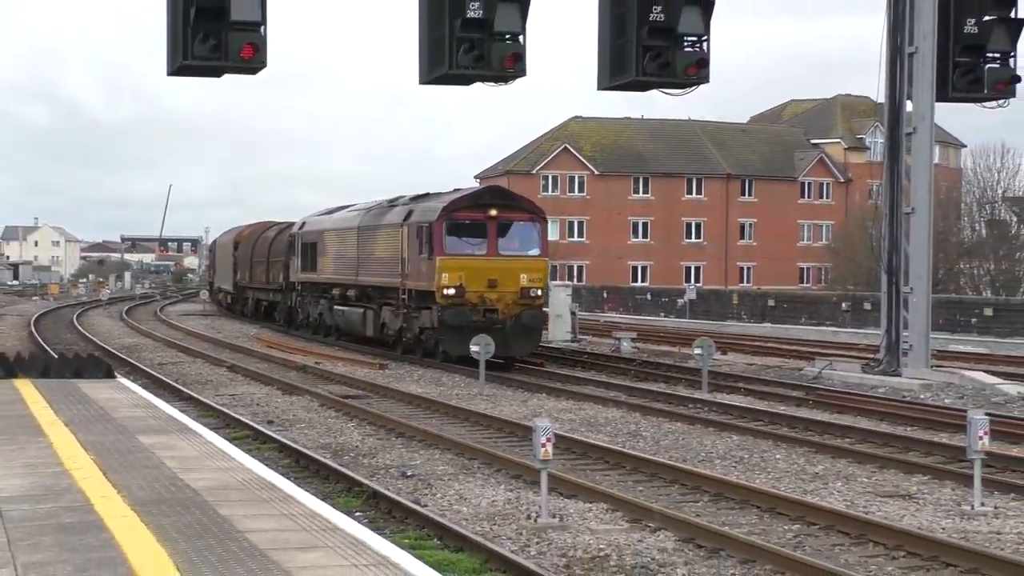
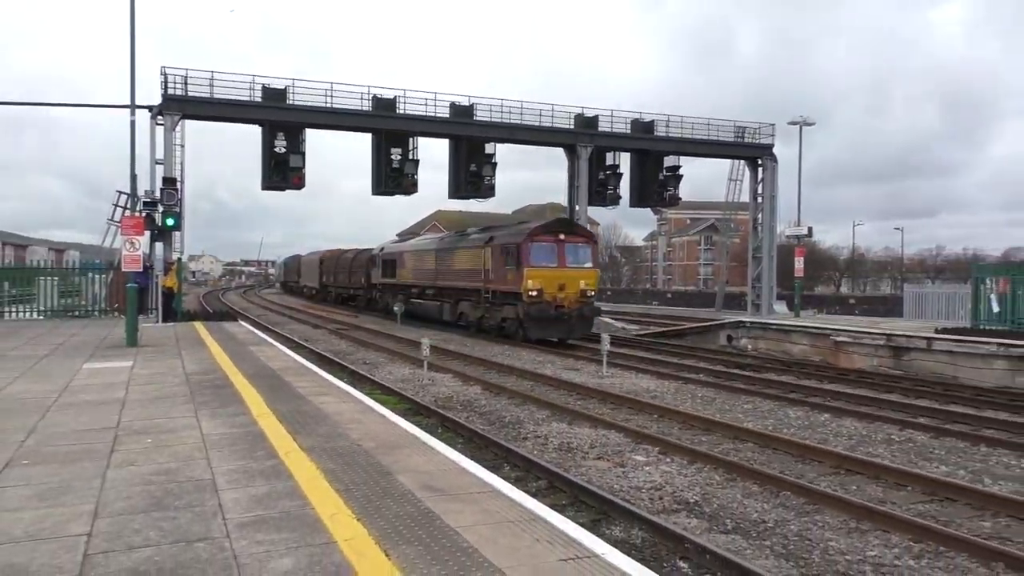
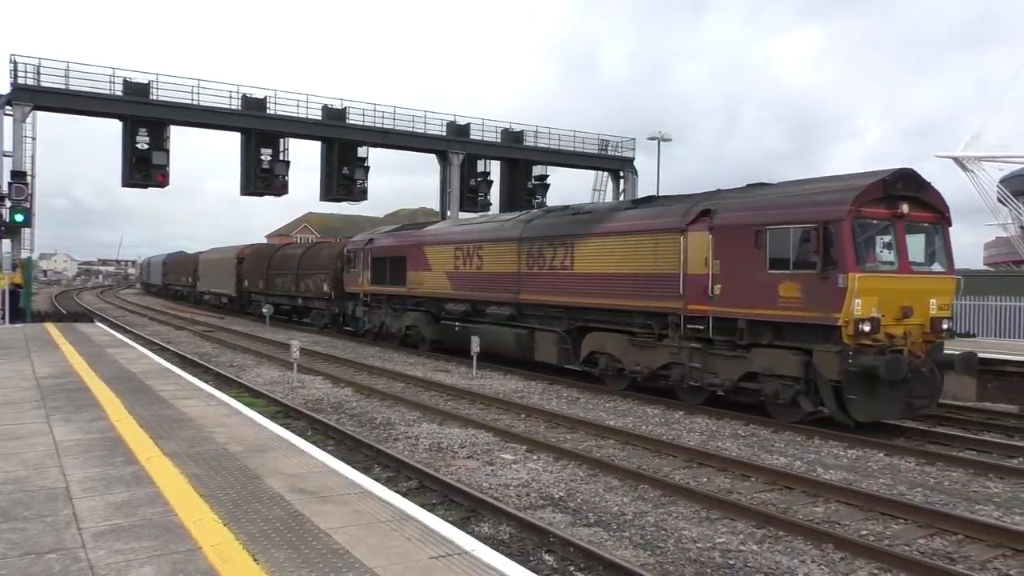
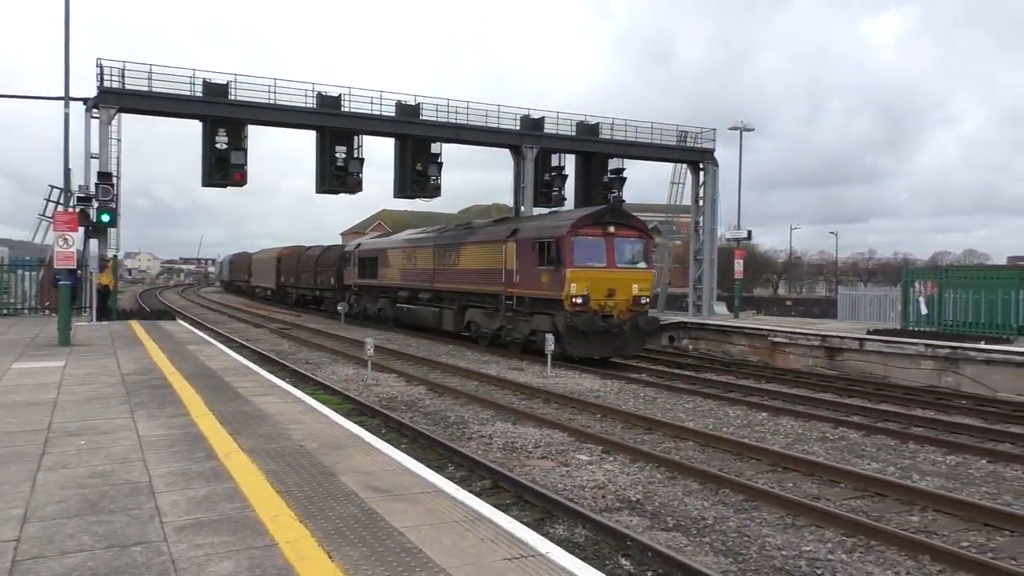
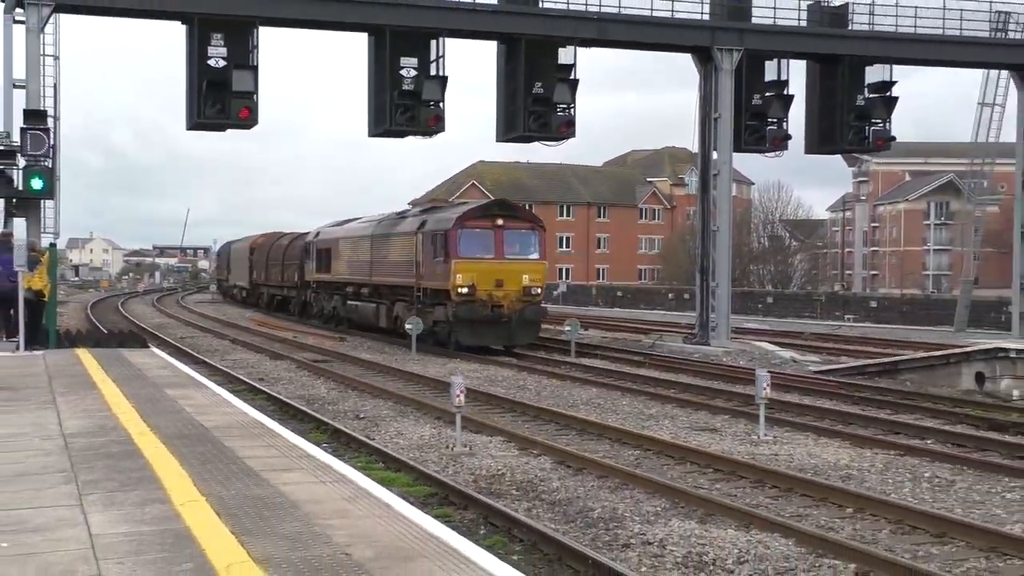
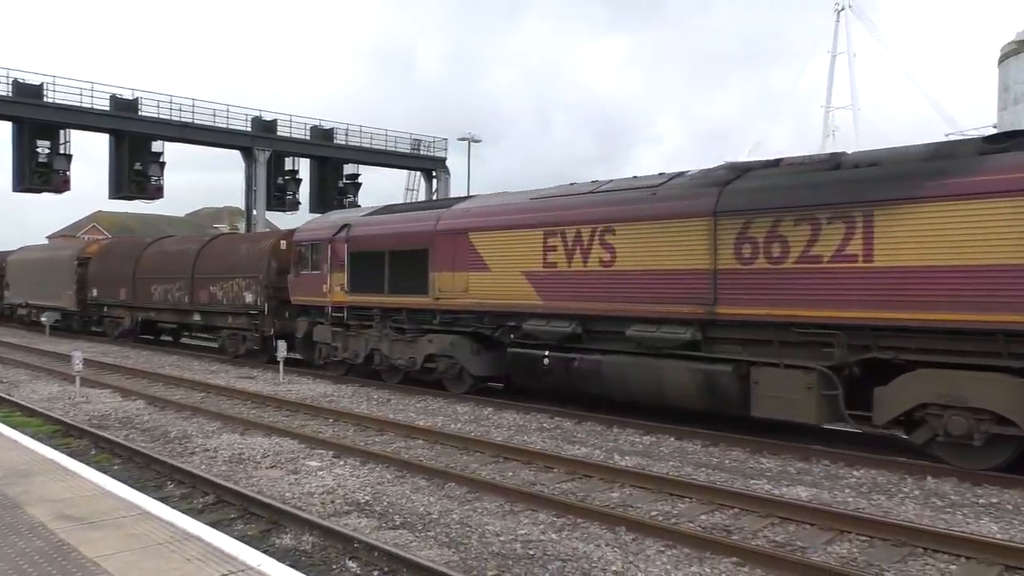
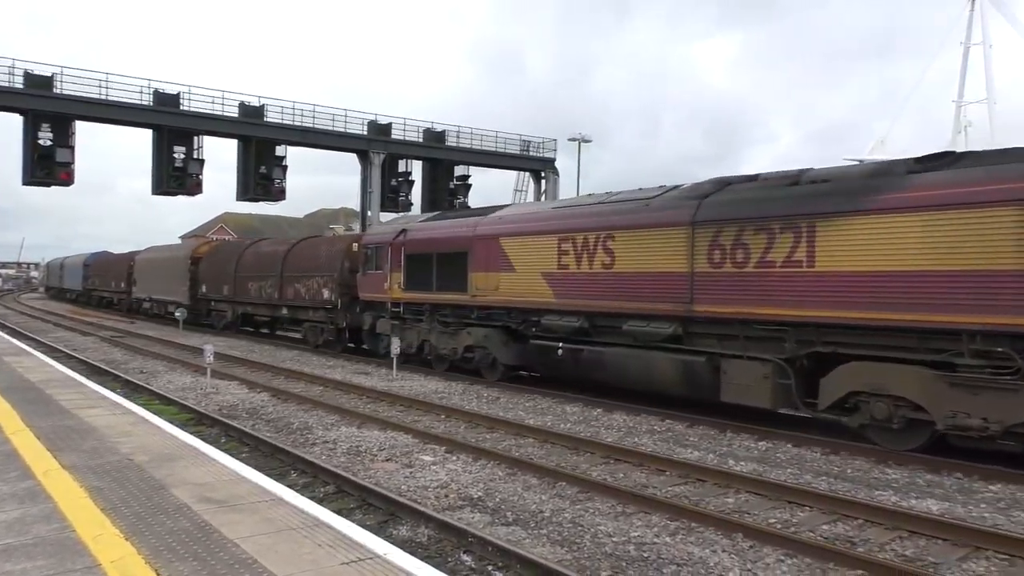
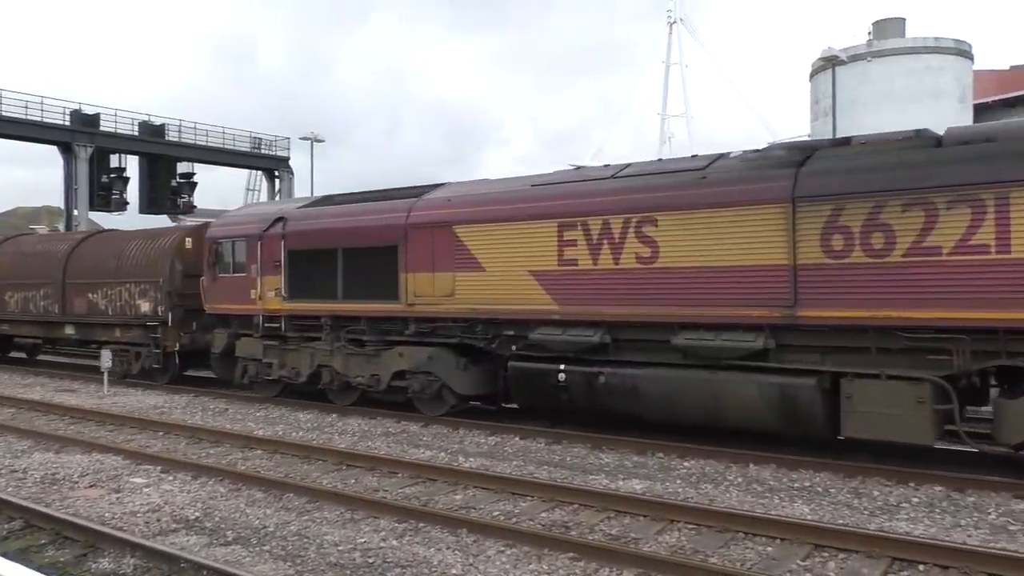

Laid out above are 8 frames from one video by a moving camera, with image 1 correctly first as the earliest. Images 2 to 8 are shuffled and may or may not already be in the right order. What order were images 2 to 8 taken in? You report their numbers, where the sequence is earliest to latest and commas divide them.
5, 2, 4, 3, 7, 6, 8
